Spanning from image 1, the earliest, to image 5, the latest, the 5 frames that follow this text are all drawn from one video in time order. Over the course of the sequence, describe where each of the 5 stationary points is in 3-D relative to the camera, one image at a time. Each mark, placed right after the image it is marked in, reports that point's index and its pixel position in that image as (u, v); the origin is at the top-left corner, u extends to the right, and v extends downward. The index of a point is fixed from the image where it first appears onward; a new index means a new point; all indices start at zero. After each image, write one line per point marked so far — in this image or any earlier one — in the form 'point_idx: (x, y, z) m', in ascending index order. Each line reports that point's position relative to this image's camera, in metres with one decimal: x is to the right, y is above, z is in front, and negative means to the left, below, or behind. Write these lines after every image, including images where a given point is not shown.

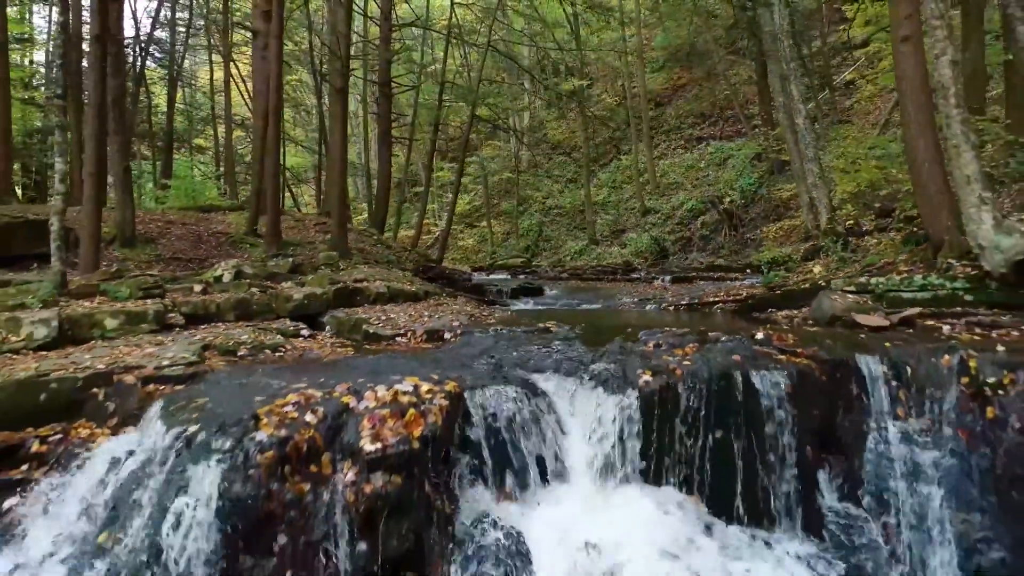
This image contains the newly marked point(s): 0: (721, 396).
0: (+1.2, -0.6, +4.3) m
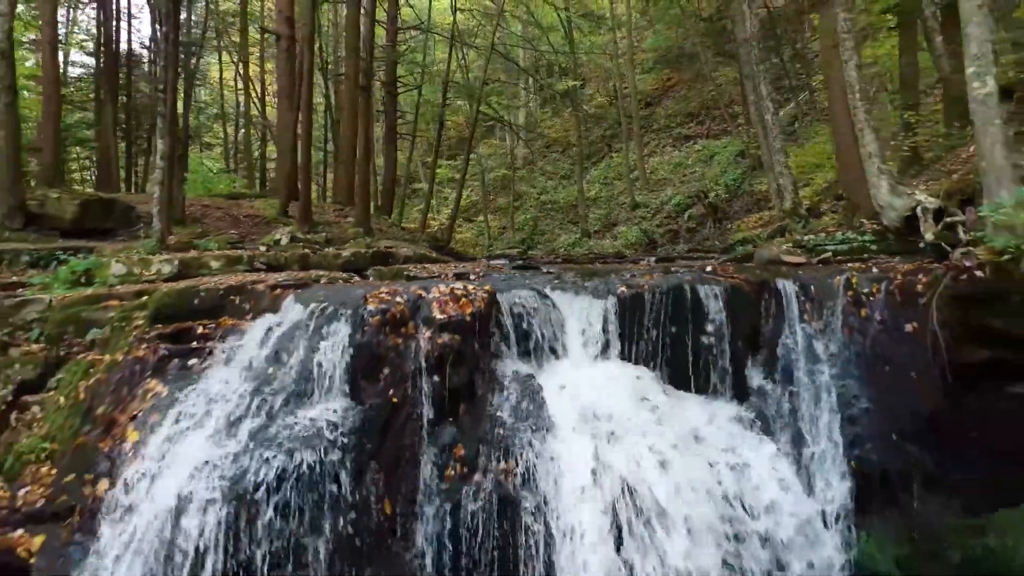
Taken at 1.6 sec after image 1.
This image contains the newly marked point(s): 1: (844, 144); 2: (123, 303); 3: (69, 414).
0: (+1.4, -0.1, +6.1) m
1: (+4.0, +1.7, +8.8) m
2: (-3.3, -0.1, +6.2) m
3: (-3.3, -0.9, +5.4) m
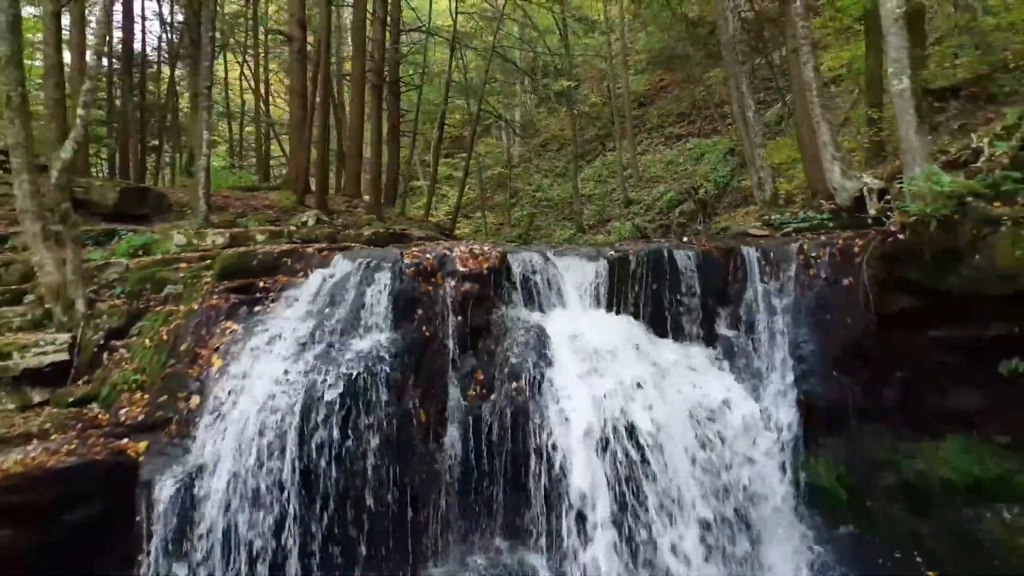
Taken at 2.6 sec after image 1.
0: (+1.4, +0.2, +7.3) m
1: (+4.0, +2.1, +10.0) m
2: (-3.2, +0.2, +7.4) m
3: (-3.2, -0.6, +6.5) m
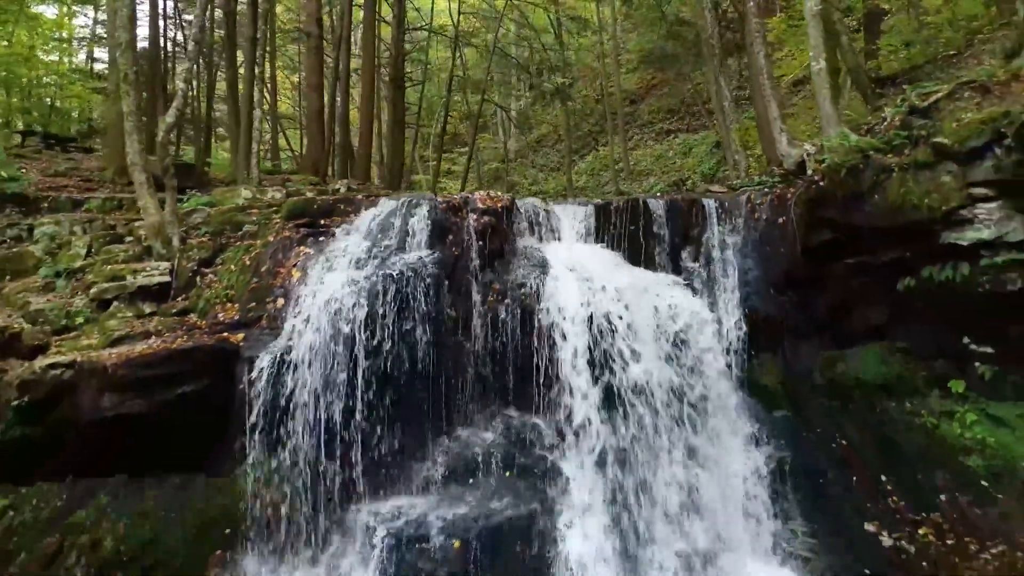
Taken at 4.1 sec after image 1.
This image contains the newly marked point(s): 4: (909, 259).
0: (+1.5, +1.0, +9.1) m
1: (+4.1, +2.8, +11.9) m
2: (-3.2, +1.0, +9.2) m
3: (-3.1, +0.2, +8.3) m
4: (+4.2, +0.3, +7.8) m
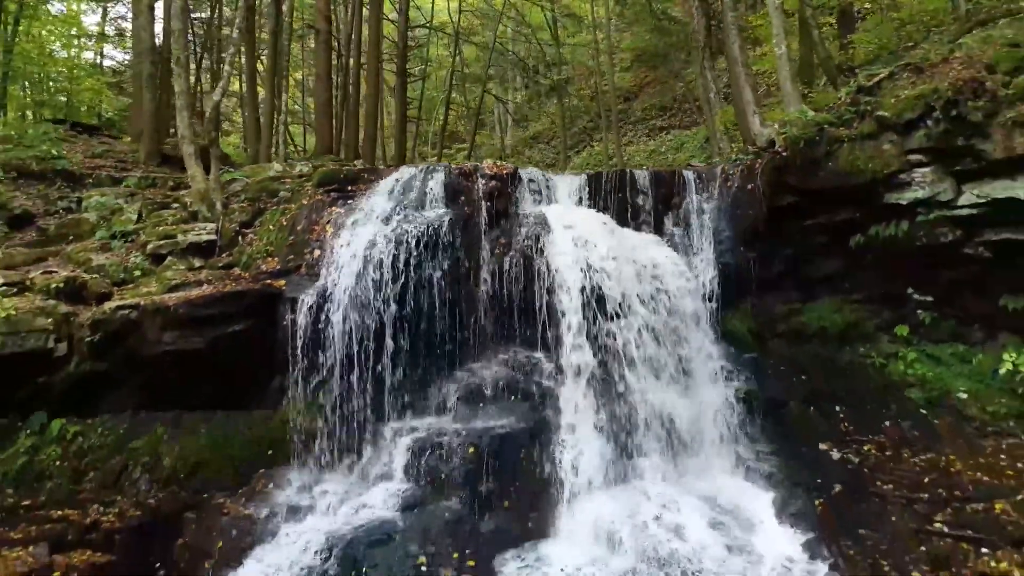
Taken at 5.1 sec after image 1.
0: (+1.6, +1.5, +10.4) m
1: (+4.1, +3.4, +13.2) m
2: (-3.1, +1.5, +10.4) m
3: (-3.1, +0.7, +9.6) m
4: (+4.3, +0.9, +9.1) m
